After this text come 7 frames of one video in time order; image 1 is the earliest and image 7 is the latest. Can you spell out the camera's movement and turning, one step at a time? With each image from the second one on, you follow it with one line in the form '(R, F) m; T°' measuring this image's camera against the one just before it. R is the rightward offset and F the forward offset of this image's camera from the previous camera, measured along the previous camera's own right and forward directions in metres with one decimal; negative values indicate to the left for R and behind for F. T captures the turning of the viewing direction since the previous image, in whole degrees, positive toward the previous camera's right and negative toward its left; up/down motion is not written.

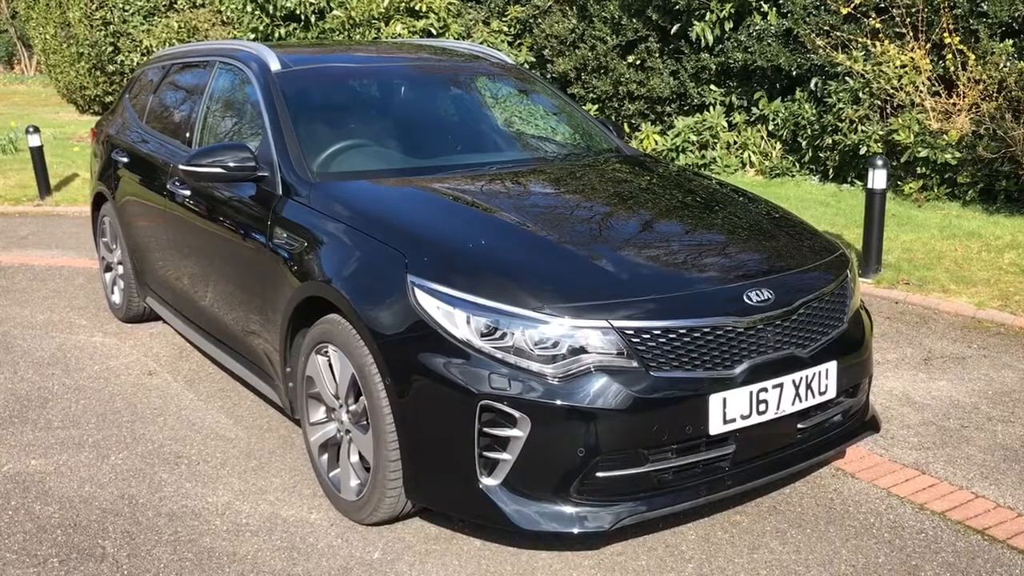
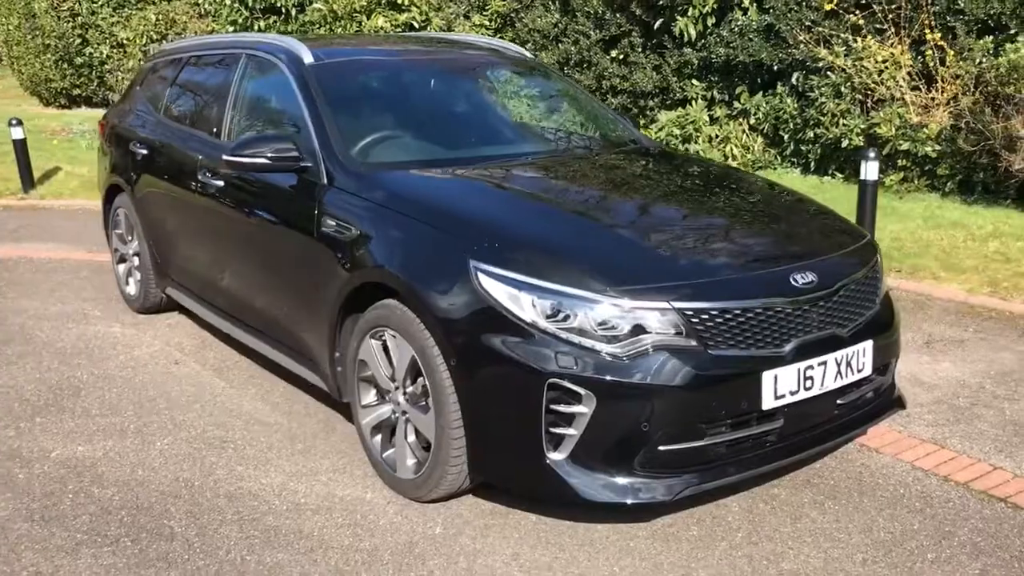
(-0.3, -0.1) m; +2°
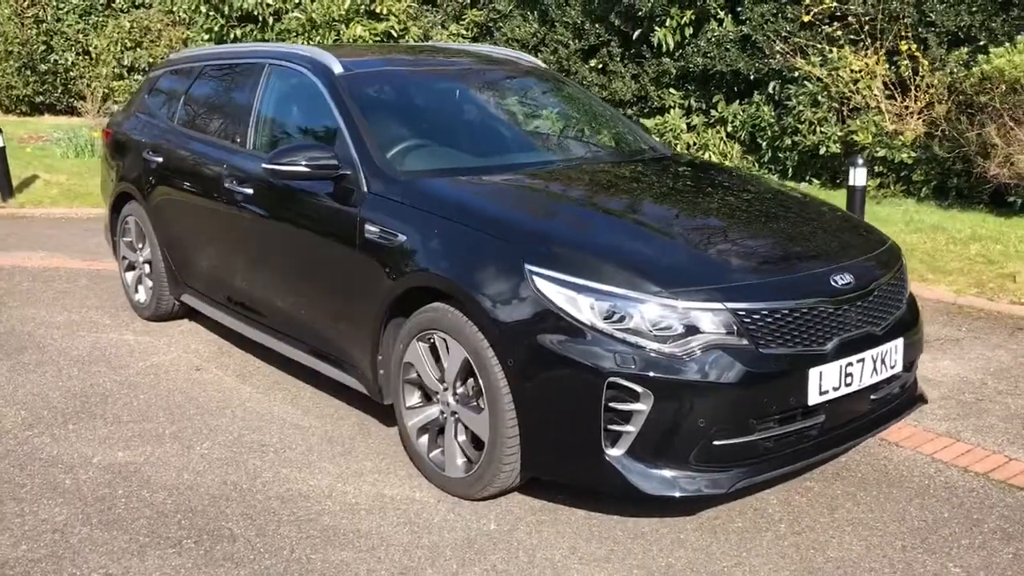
(-0.3, -0.1) m; +3°
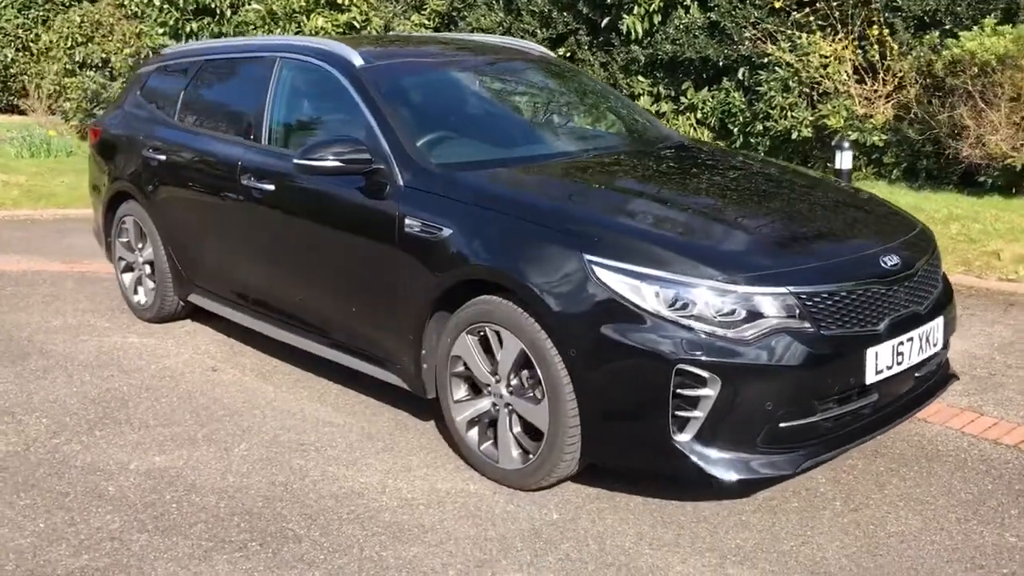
(-0.4, 0.0) m; +3°
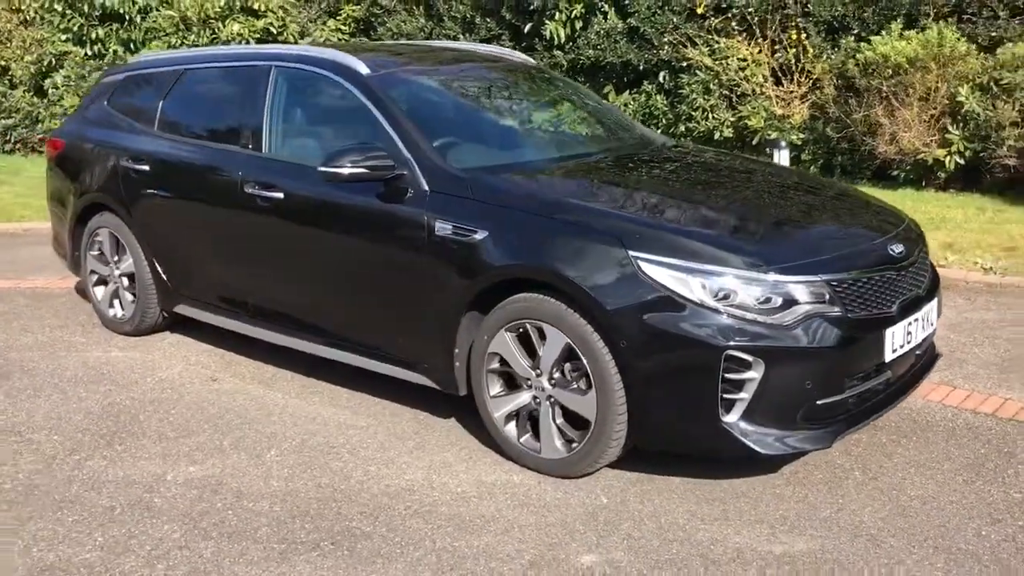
(-0.6, -0.1) m; +7°
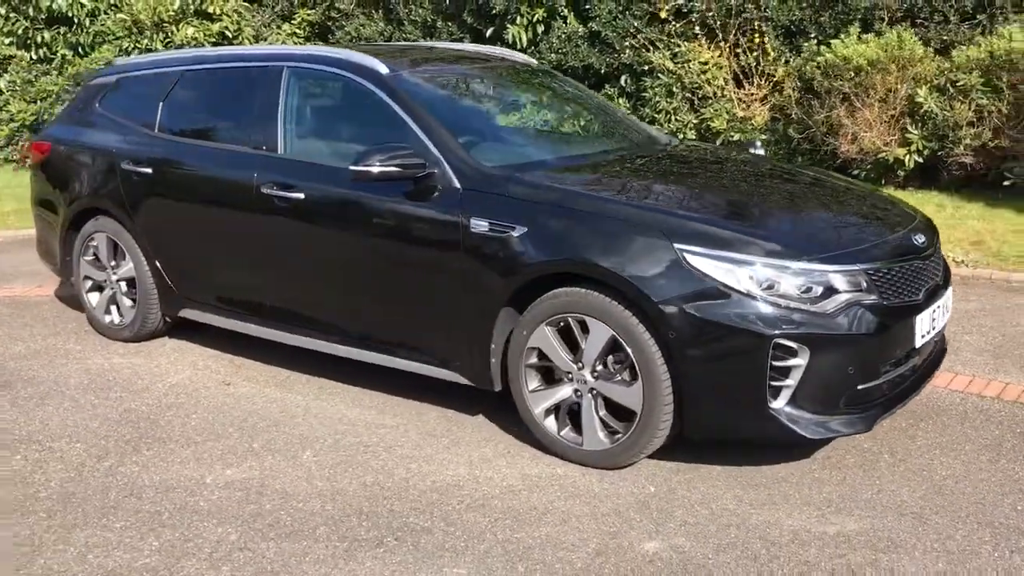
(-0.4, 0.0) m; +4°
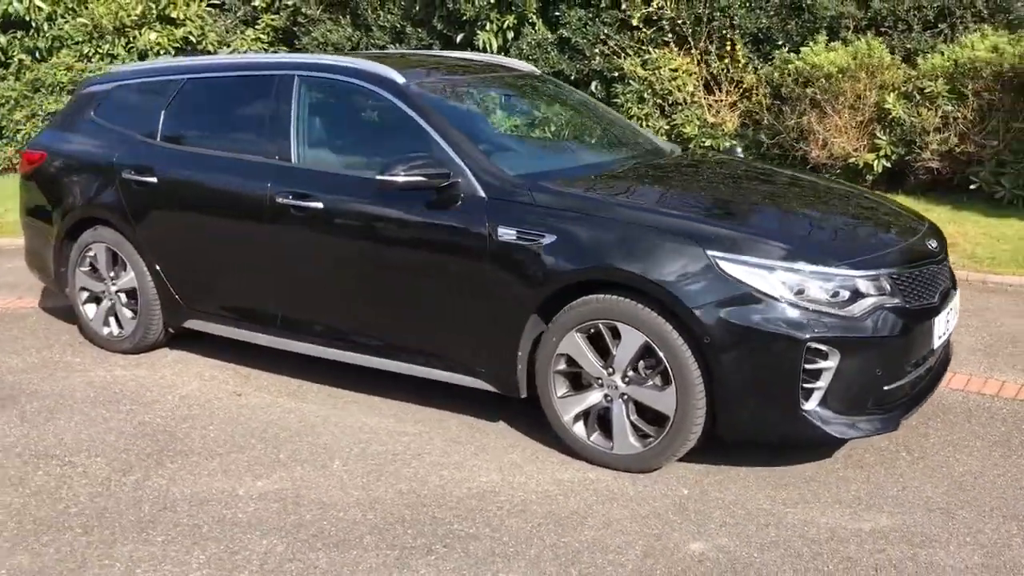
(-0.3, 0.0) m; +3°
